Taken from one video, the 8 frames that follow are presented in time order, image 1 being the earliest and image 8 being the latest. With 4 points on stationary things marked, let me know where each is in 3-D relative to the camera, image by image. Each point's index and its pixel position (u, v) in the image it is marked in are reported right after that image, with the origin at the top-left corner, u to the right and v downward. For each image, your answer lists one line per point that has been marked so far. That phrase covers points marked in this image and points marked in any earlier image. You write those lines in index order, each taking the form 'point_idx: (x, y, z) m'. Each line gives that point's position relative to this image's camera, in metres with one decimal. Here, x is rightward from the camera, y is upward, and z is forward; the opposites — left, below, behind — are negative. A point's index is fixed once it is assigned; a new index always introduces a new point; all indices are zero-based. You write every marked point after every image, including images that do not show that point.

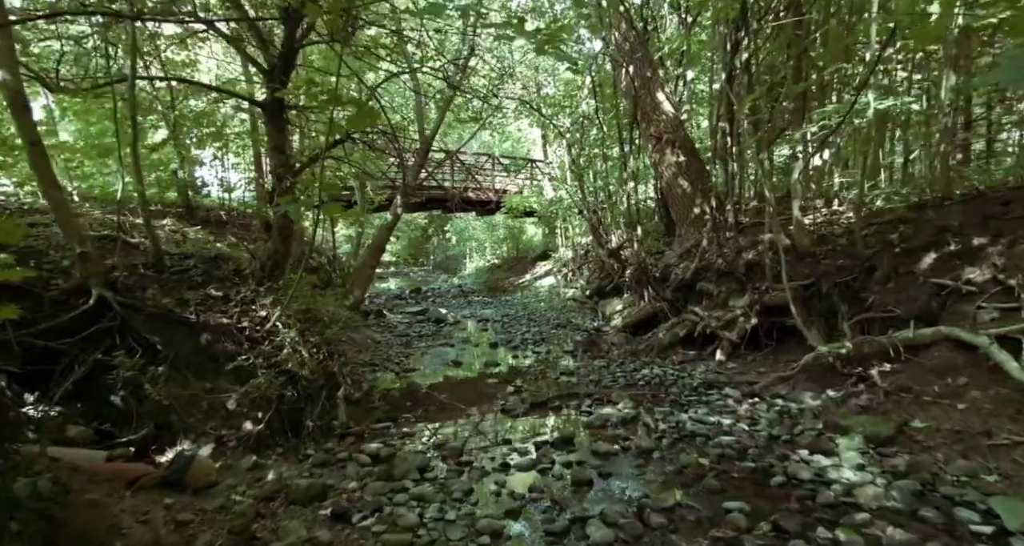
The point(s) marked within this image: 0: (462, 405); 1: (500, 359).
0: (-0.4, -1.2, +4.9) m
1: (-0.2, -1.1, +6.8) m
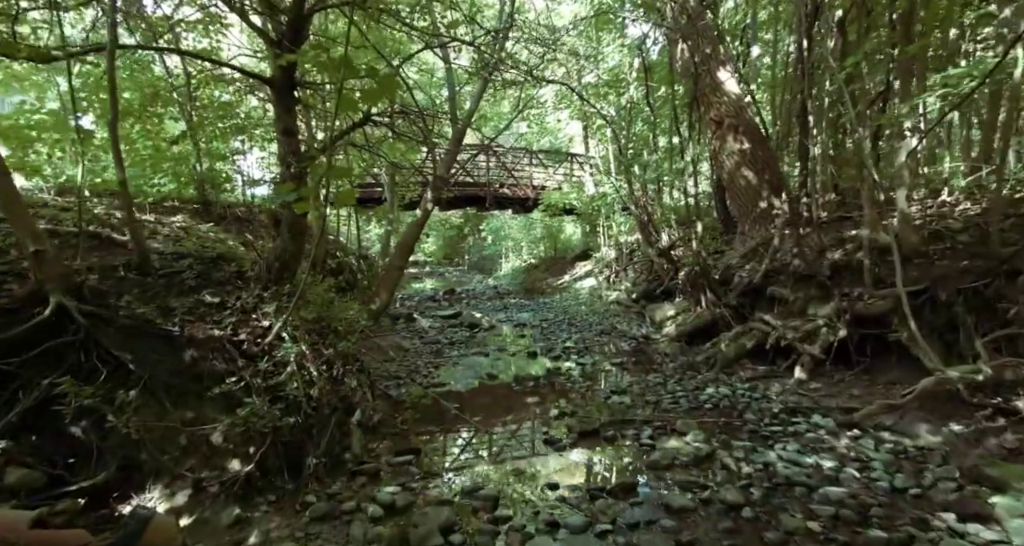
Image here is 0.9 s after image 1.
0: (-0.1, -1.2, +4.2) m
1: (+0.3, -1.1, +6.1) m
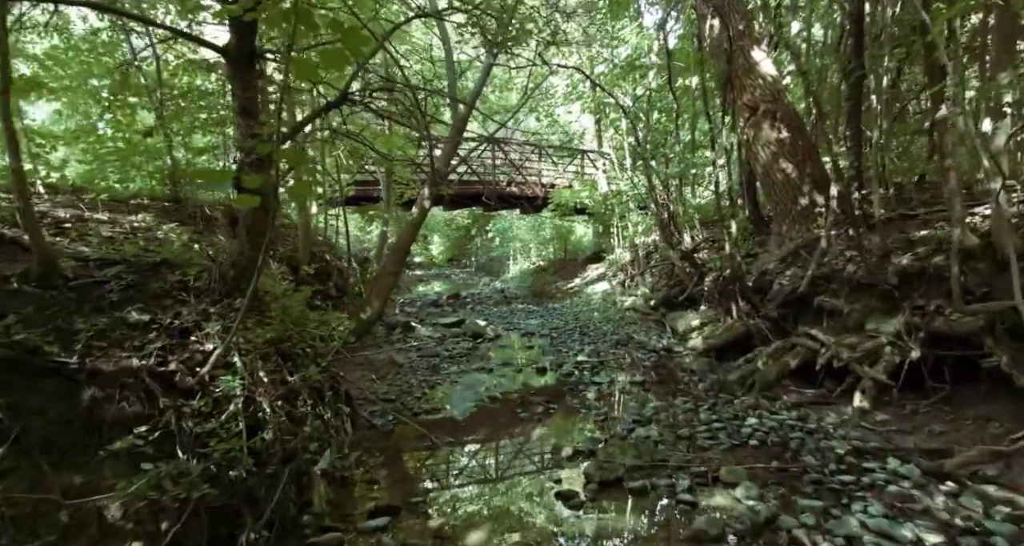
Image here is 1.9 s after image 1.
0: (-0.1, -1.3, +3.5) m
1: (+0.4, -1.1, +5.3) m
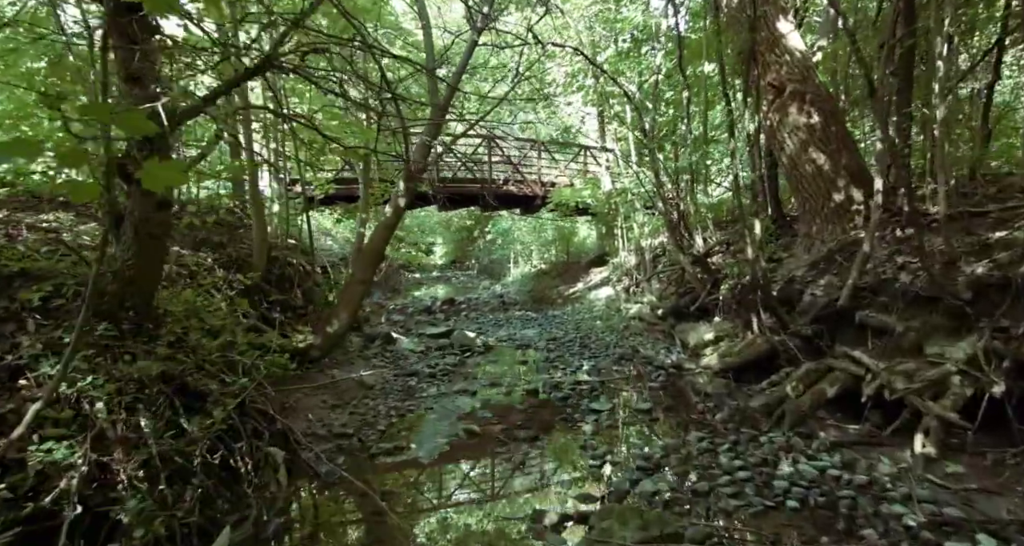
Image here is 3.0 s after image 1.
0: (-0.2, -1.3, +2.7) m
1: (+0.2, -1.2, +4.5) m
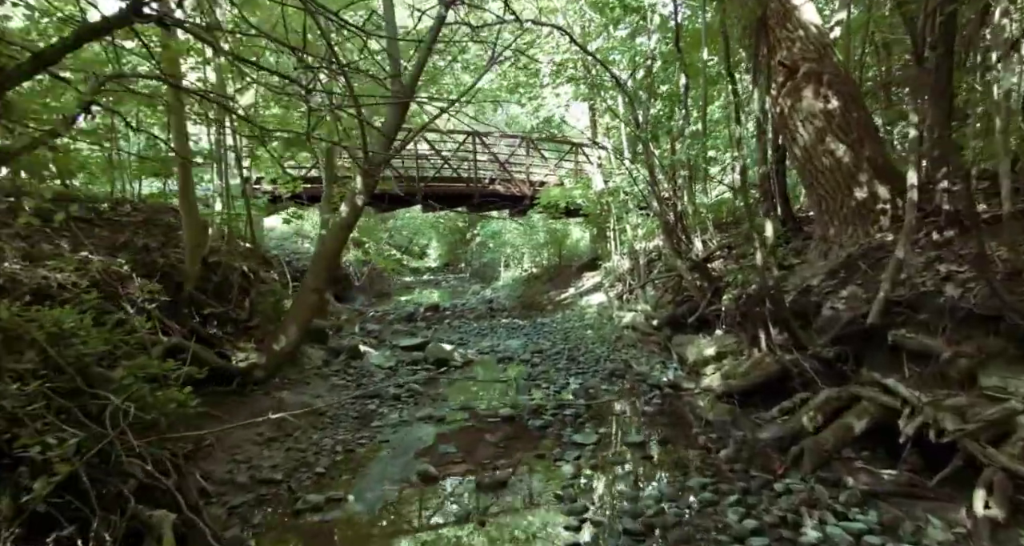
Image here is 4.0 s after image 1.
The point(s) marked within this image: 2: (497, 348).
0: (-0.4, -1.4, +2.0) m
1: (0.0, -1.3, +3.8) m
2: (-0.2, -1.1, +8.1) m
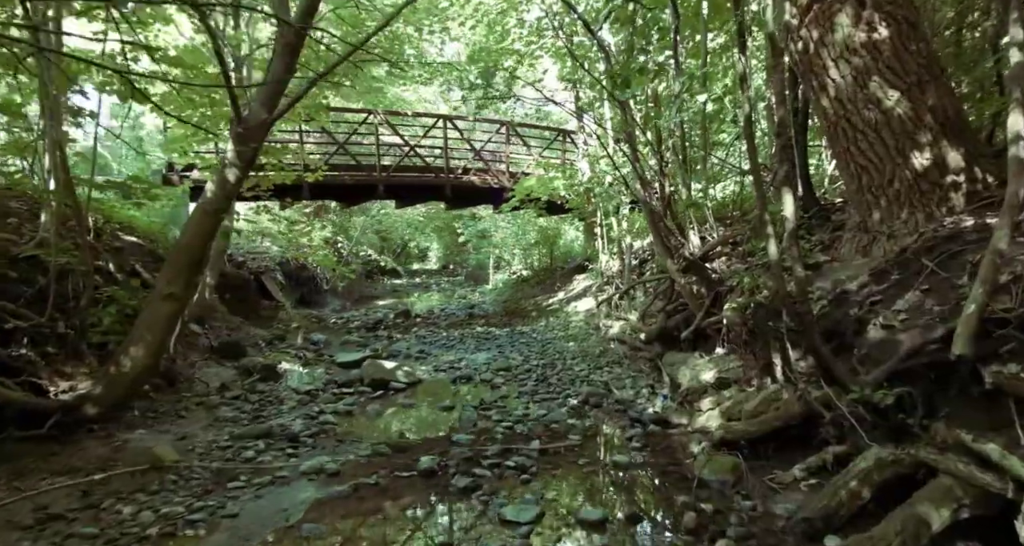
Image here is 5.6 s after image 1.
0: (-1.0, -1.4, +0.8) m
1: (-0.5, -1.3, +2.6) m
2: (-0.7, -1.1, +6.9) m
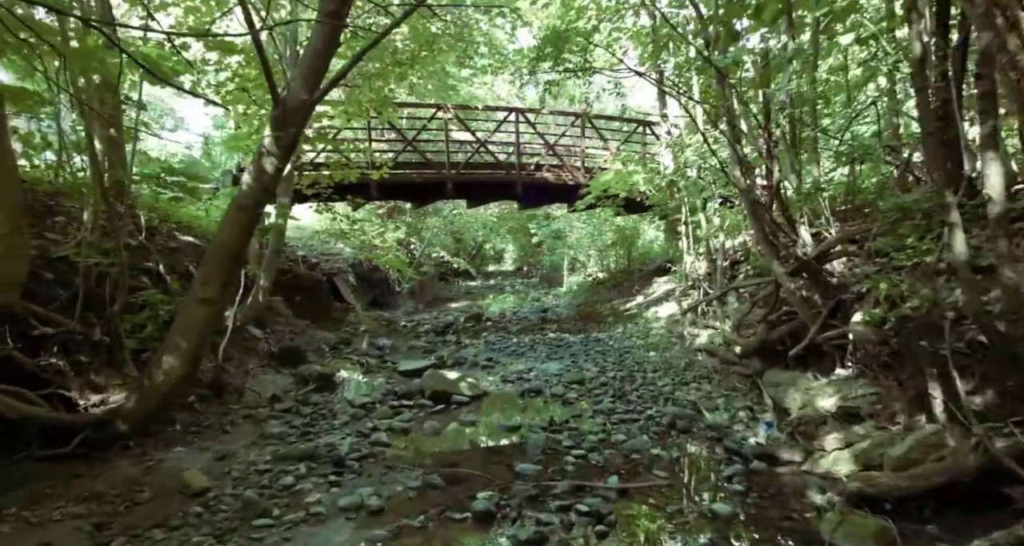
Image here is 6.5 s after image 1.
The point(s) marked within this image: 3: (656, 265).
0: (-0.9, -1.4, +0.3) m
1: (-0.3, -1.3, +2.0) m
2: (+0.2, -1.2, +6.3) m
3: (+3.2, +0.2, +11.9) m
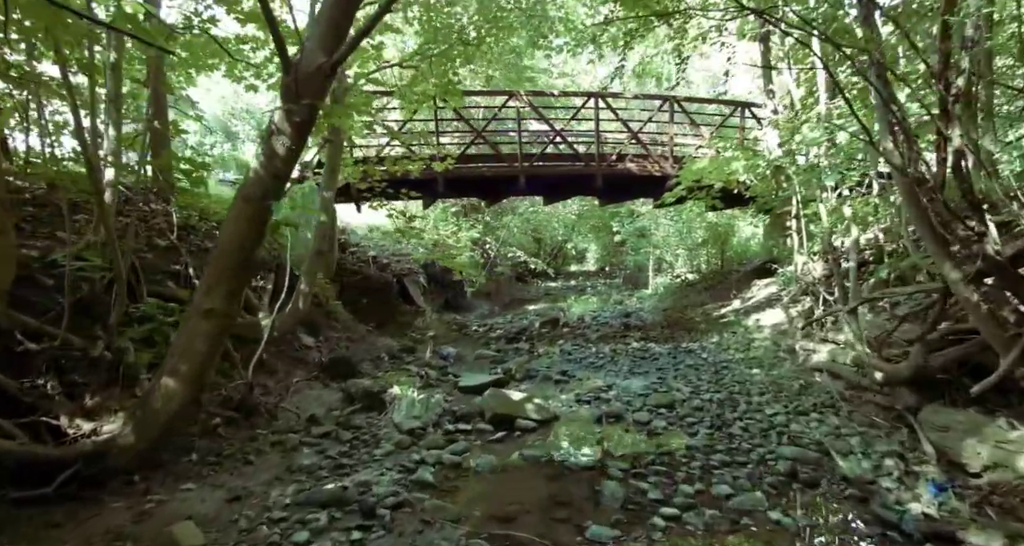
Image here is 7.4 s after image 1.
0: (-1.1, -1.4, -0.3) m
1: (-0.1, -1.3, +1.3) m
2: (+1.0, -1.2, +5.5) m
3: (+4.7, +0.2, +10.5) m
